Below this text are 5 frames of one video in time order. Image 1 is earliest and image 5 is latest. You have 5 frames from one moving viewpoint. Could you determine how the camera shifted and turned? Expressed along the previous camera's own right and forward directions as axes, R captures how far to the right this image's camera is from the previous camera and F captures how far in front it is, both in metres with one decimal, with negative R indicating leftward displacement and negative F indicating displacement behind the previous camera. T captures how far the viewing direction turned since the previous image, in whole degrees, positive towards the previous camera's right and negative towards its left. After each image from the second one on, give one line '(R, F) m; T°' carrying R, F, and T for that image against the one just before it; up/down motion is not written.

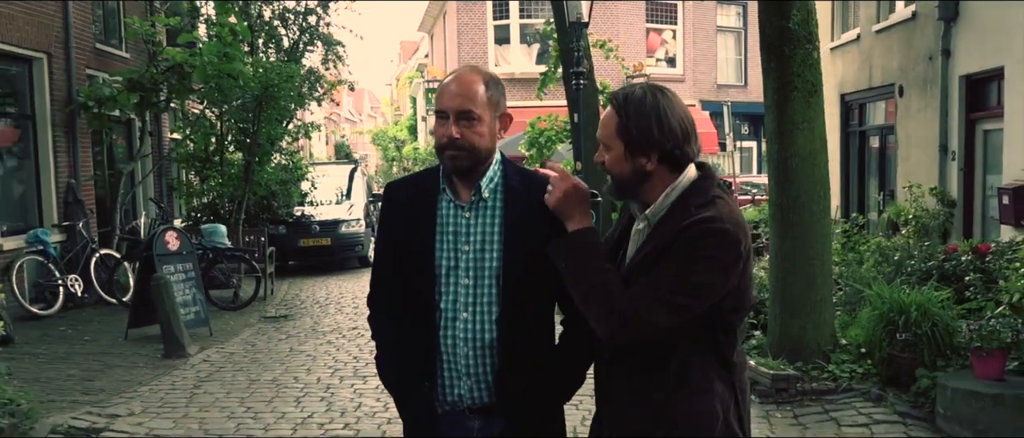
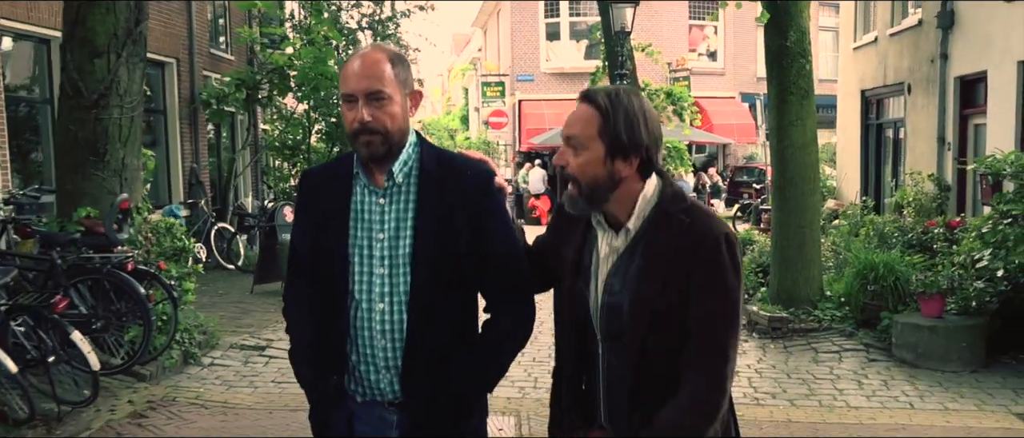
(-0.1, -1.5) m; -3°
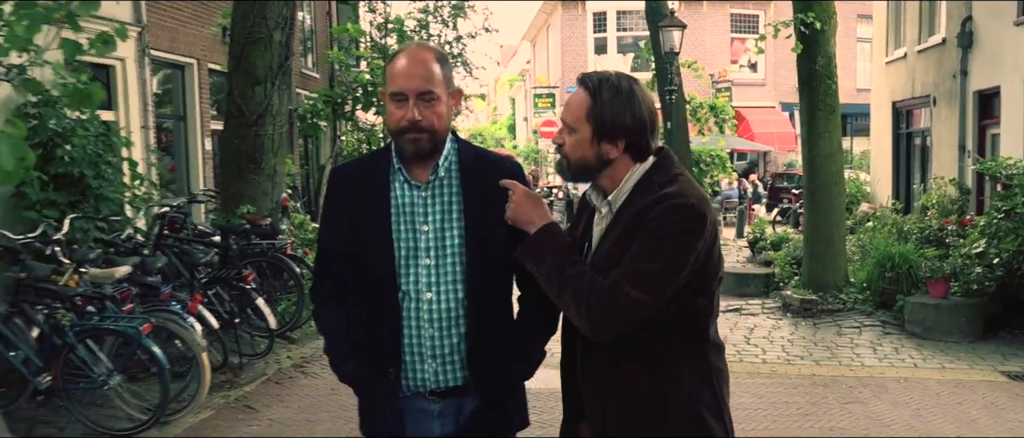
(-0.3, -1.2) m; -3°
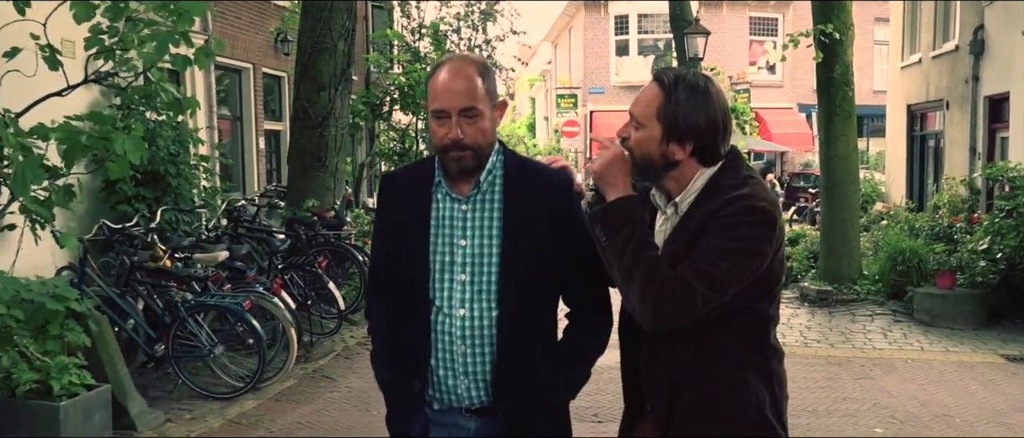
(-0.2, -0.6) m; -1°
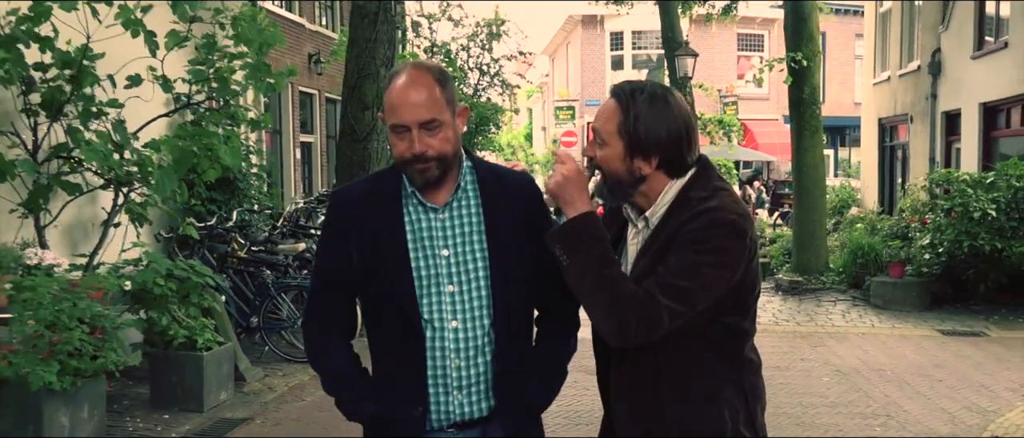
(-0.2, -1.2) m; +1°
